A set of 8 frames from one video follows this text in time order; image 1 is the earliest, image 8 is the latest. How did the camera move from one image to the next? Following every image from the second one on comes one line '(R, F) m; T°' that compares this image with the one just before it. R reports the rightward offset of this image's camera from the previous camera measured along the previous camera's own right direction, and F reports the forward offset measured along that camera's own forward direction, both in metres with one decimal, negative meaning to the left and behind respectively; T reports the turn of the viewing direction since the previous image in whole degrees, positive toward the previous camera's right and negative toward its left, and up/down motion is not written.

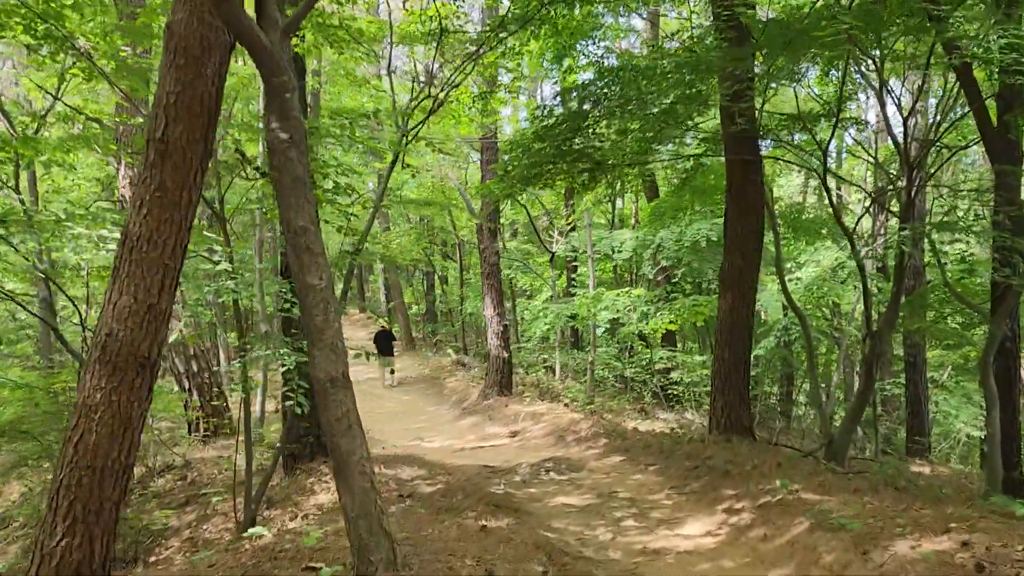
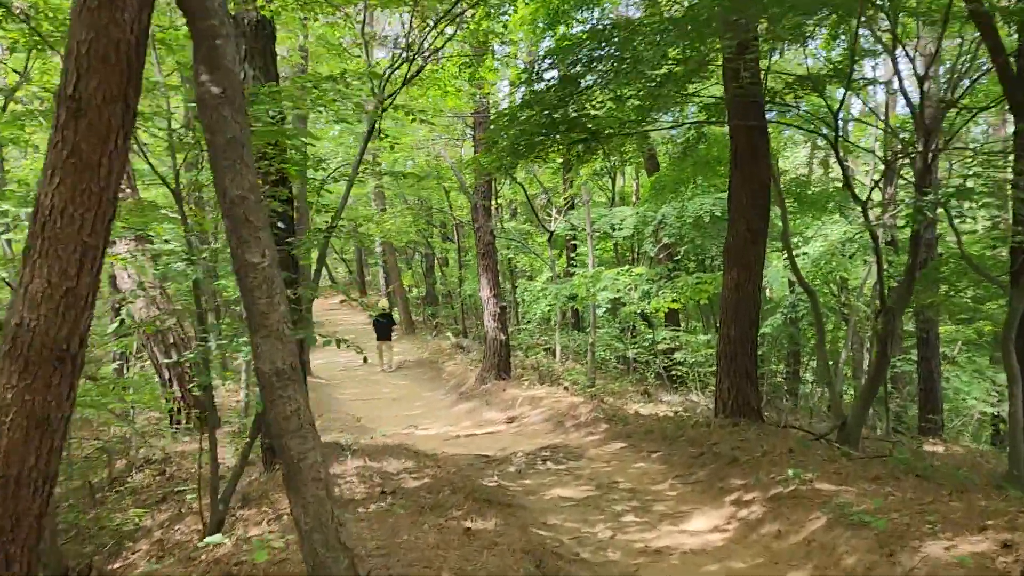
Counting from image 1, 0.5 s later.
(+0.1, +0.4) m; 0°
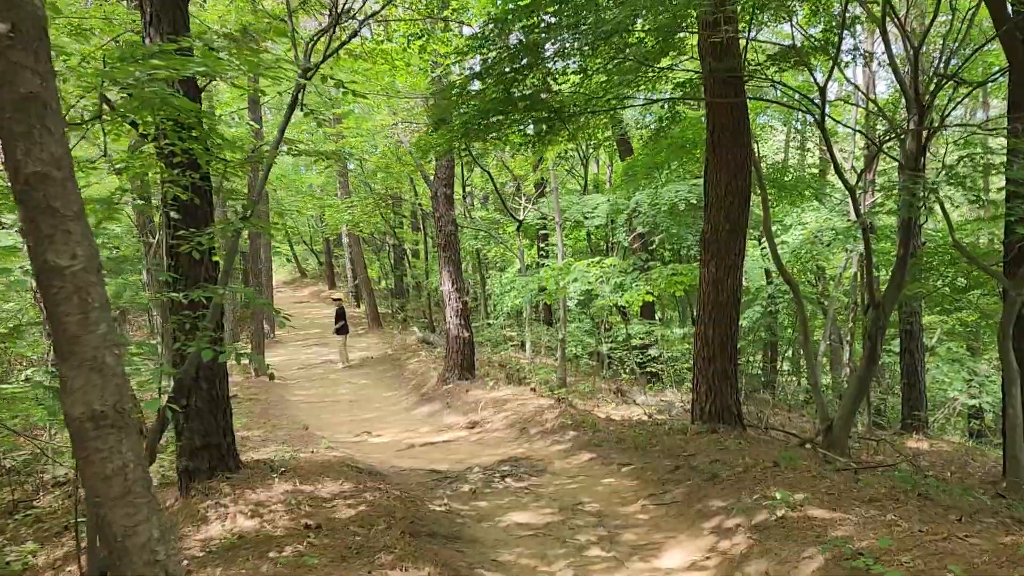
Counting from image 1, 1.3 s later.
(+0.2, +0.6) m; +2°
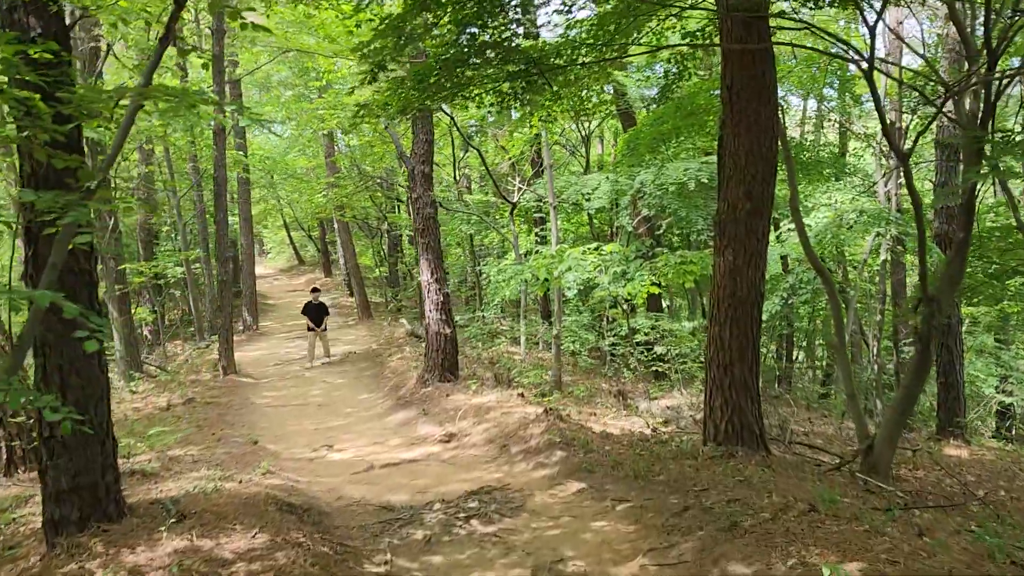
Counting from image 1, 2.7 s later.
(+0.2, +1.1) m; -1°
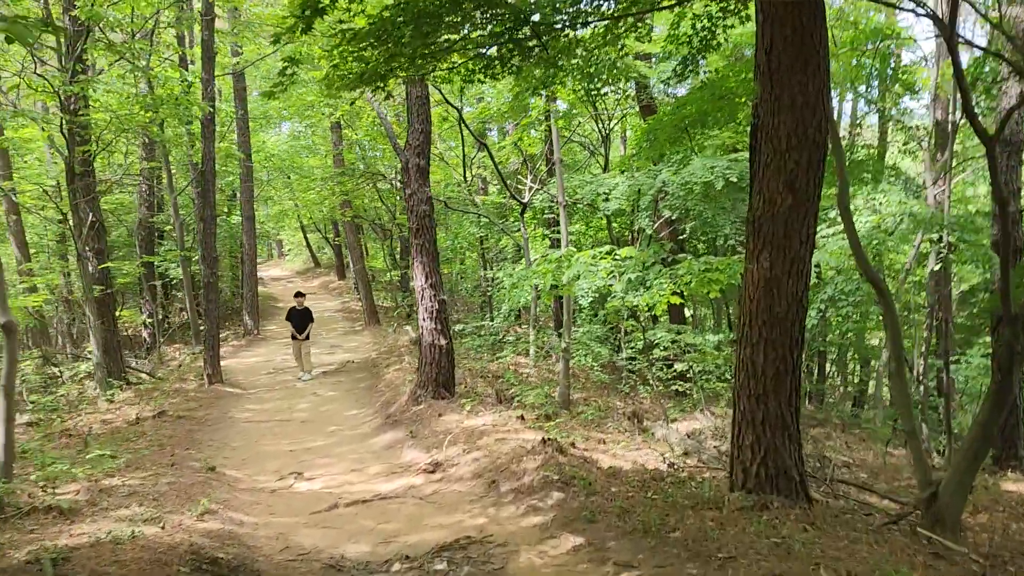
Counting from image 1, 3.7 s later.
(+0.2, +0.9) m; -2°
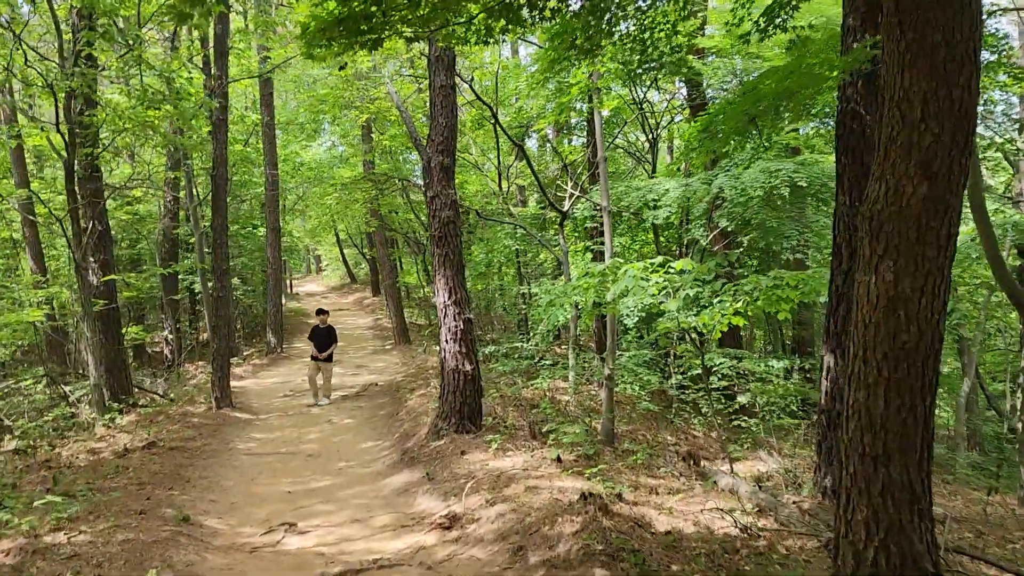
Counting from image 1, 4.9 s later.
(0.0, +1.0) m; -3°
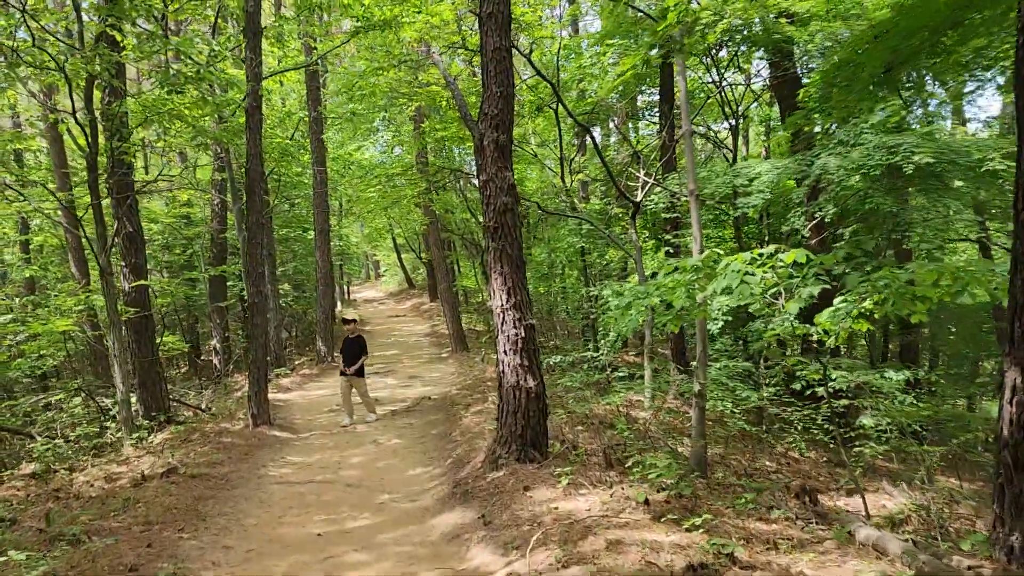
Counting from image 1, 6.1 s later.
(-0.1, +1.1) m; -4°
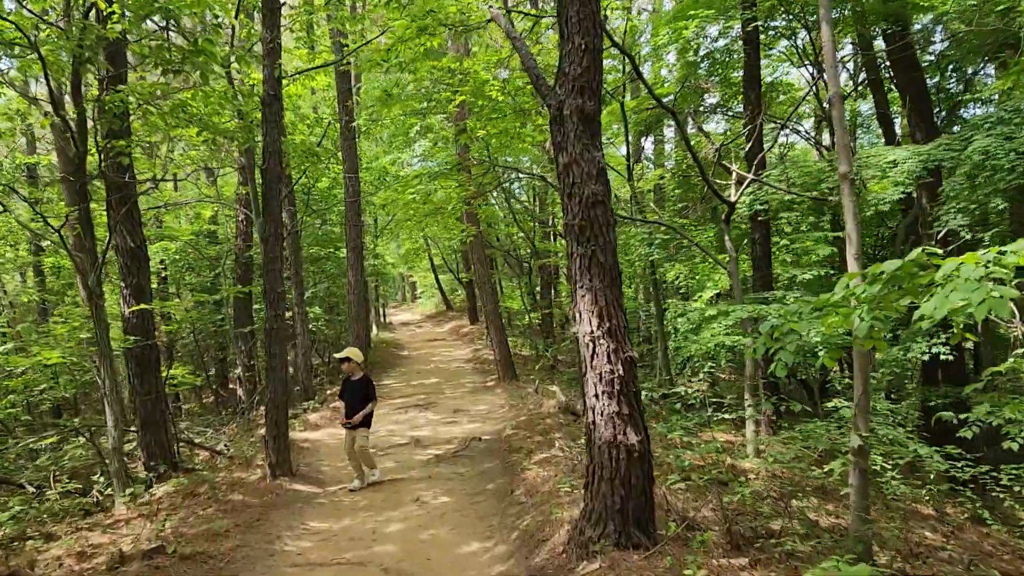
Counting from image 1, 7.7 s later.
(-0.3, +1.5) m; -2°
